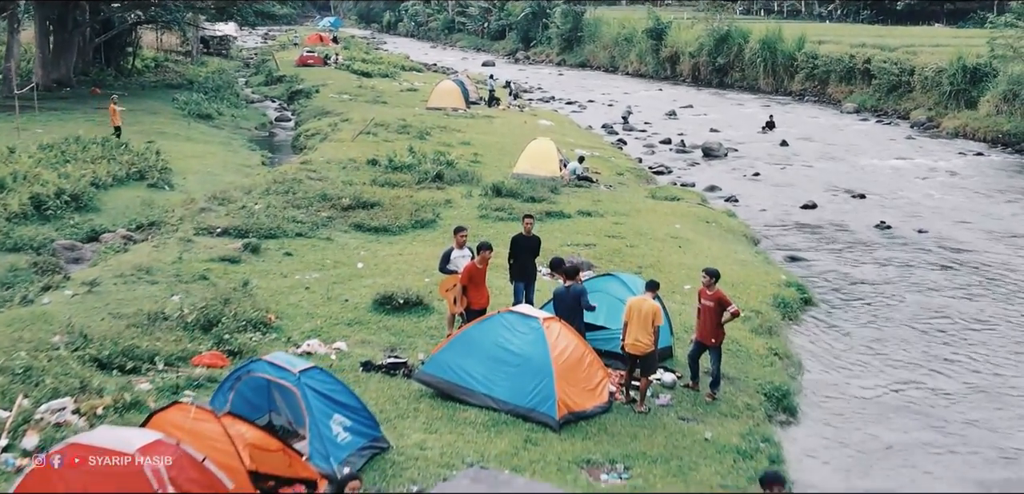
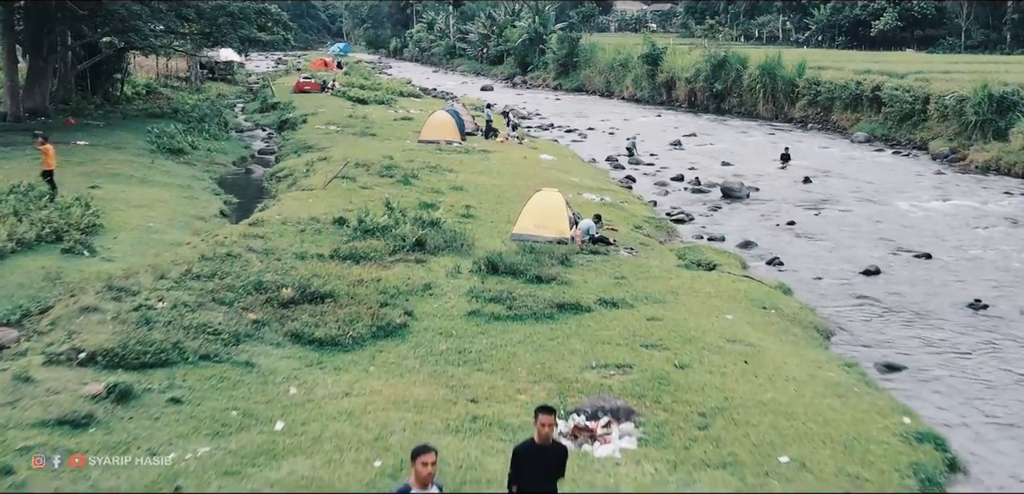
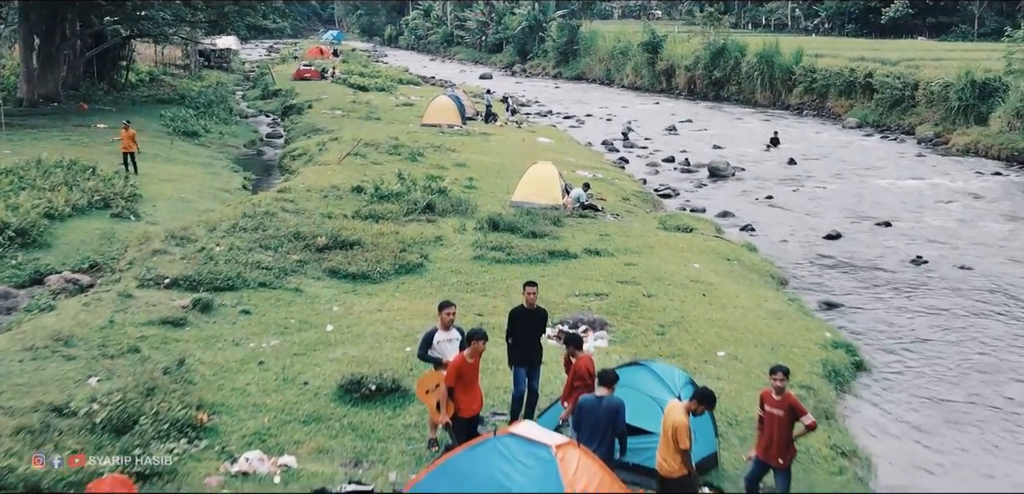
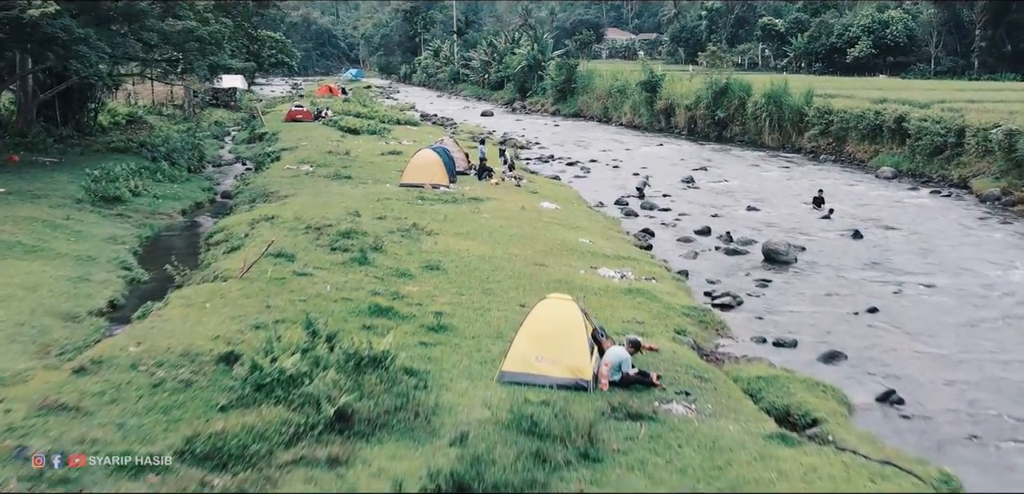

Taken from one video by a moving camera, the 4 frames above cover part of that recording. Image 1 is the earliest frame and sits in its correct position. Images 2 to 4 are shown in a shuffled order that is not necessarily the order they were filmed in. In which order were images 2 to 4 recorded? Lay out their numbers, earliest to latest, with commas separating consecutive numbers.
3, 2, 4
